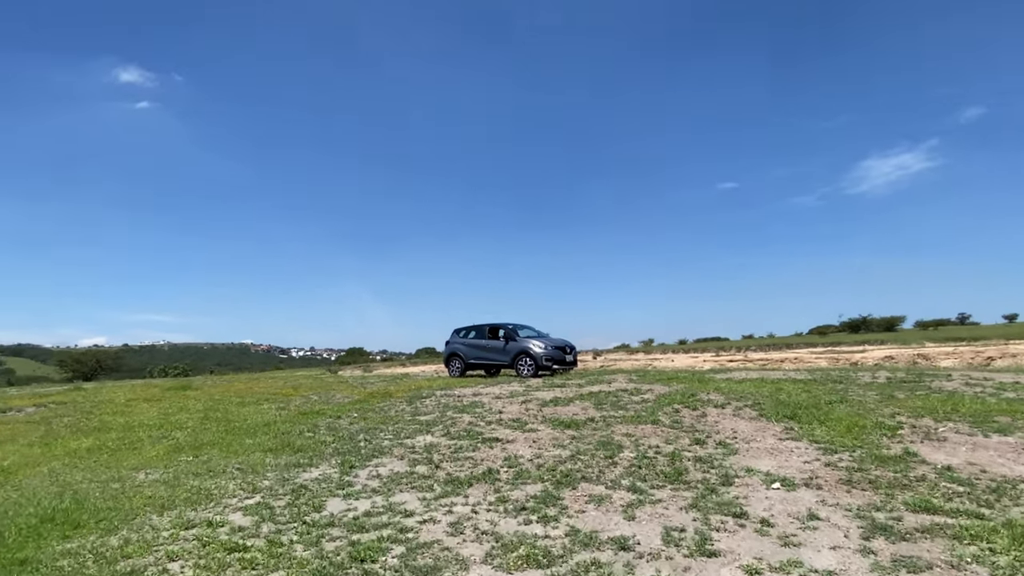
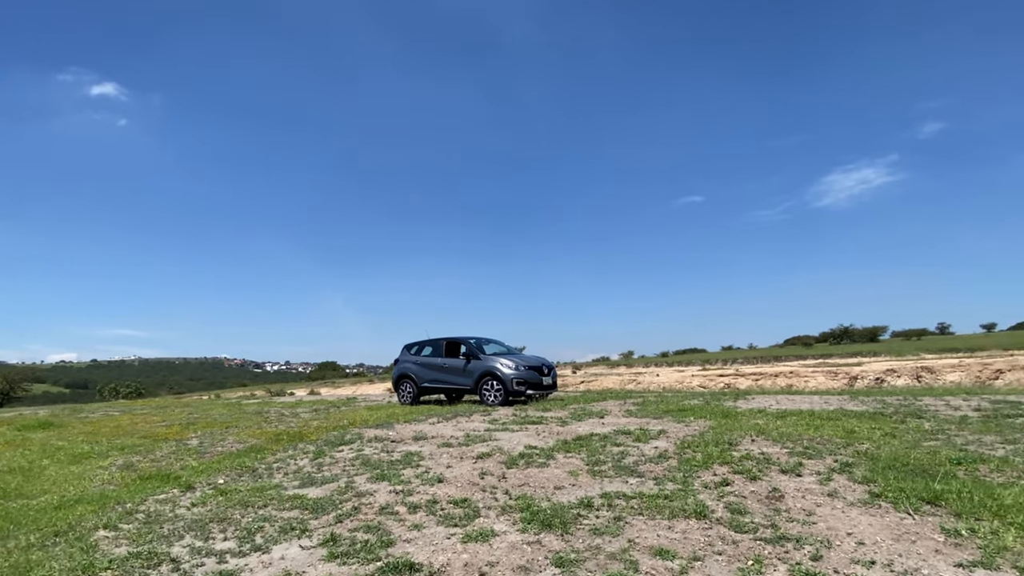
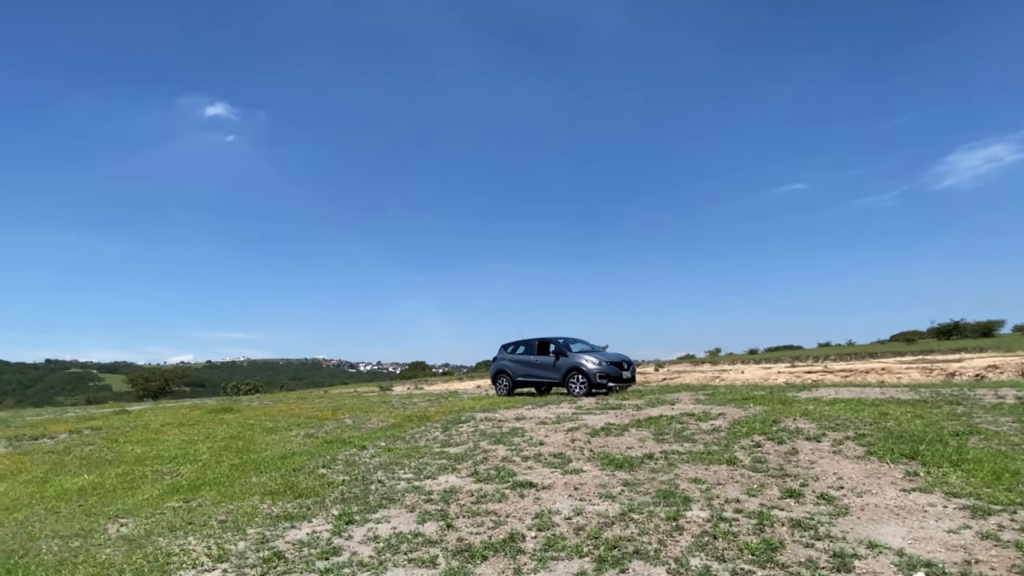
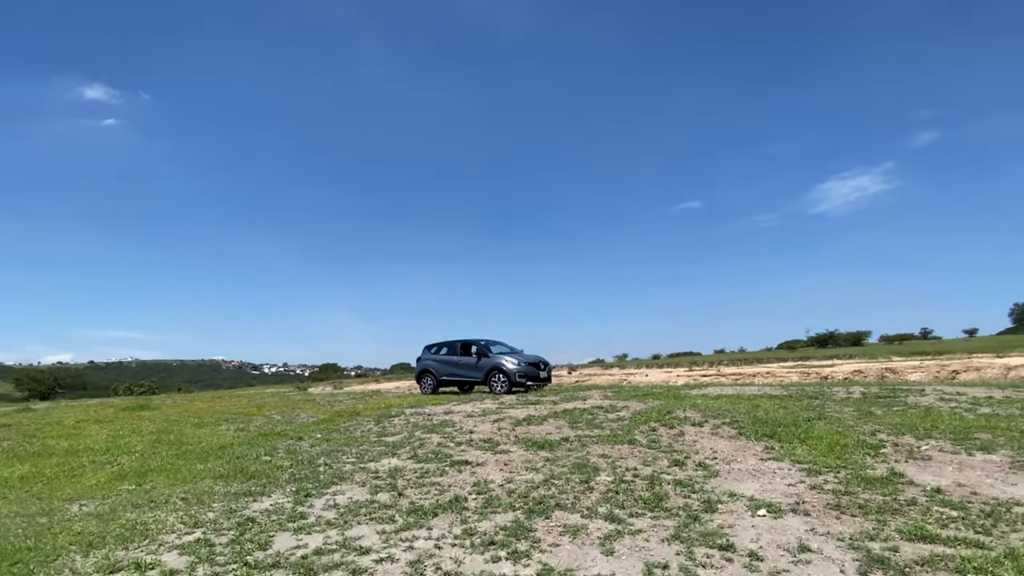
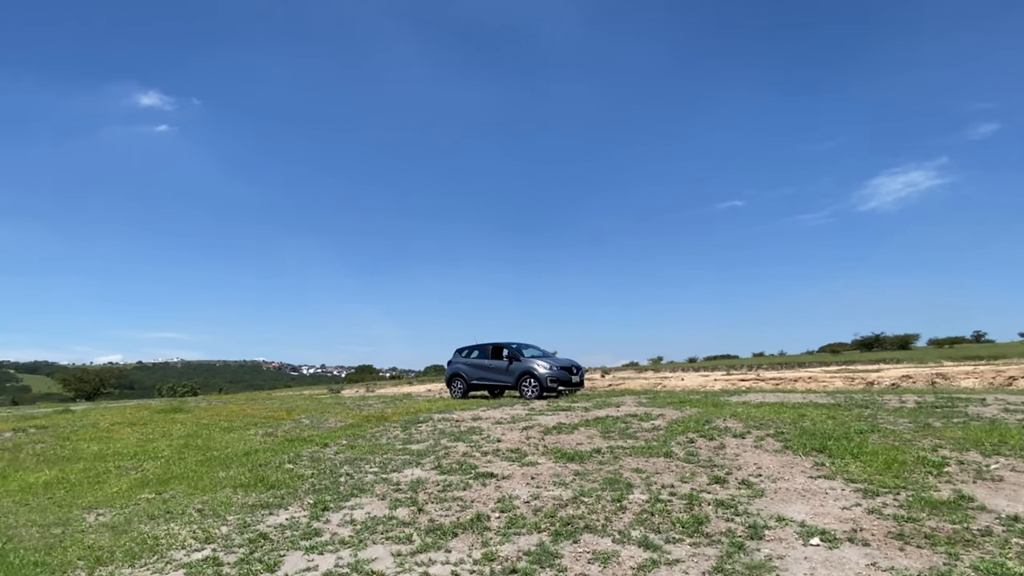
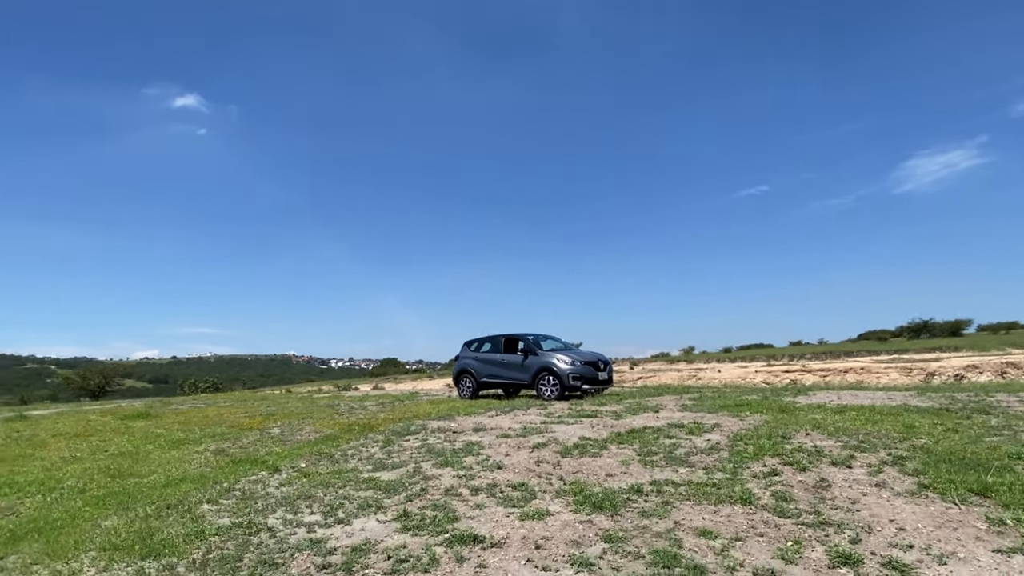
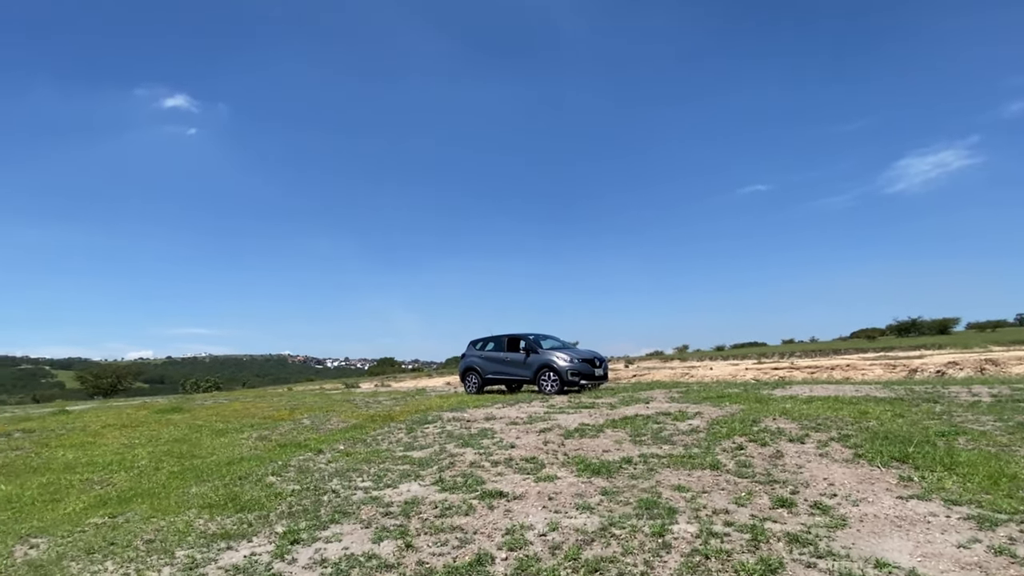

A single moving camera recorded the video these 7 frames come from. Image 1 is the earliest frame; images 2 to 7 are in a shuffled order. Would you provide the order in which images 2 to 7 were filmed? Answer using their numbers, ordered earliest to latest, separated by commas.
4, 5, 3, 7, 6, 2
